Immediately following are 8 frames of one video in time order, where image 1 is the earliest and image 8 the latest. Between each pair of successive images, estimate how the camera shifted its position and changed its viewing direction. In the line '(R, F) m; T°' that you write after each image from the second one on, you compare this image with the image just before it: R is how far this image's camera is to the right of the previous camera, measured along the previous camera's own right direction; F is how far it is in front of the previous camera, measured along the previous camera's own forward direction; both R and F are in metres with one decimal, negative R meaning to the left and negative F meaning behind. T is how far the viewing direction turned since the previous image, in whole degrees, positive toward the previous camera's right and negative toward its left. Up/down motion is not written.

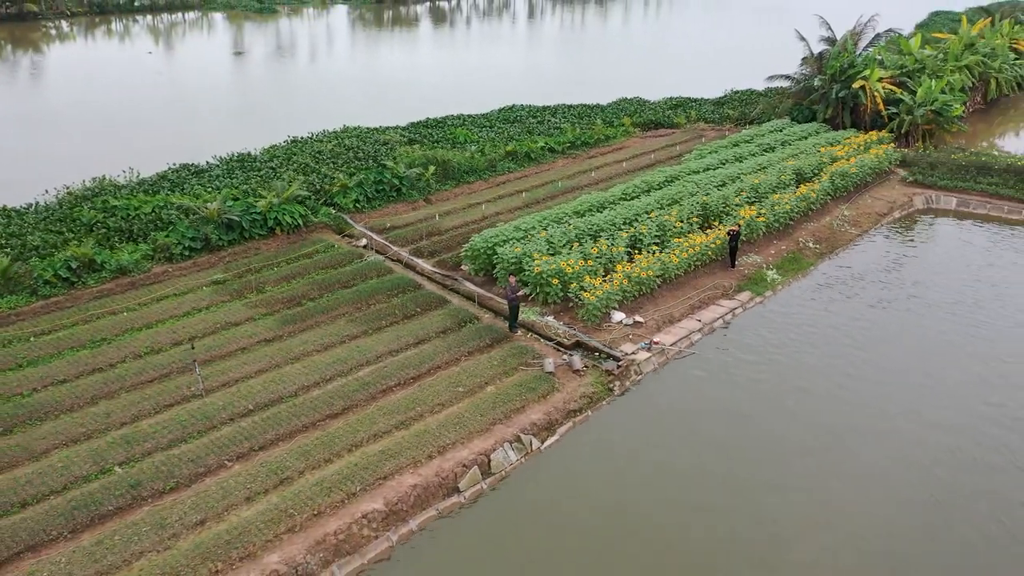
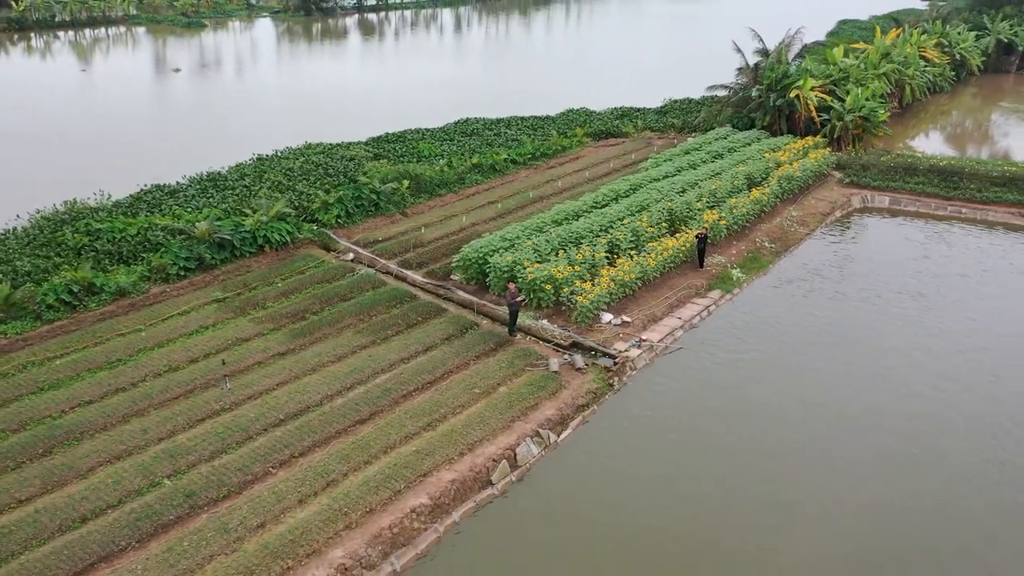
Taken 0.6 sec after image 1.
(-0.9, -0.6) m; +5°
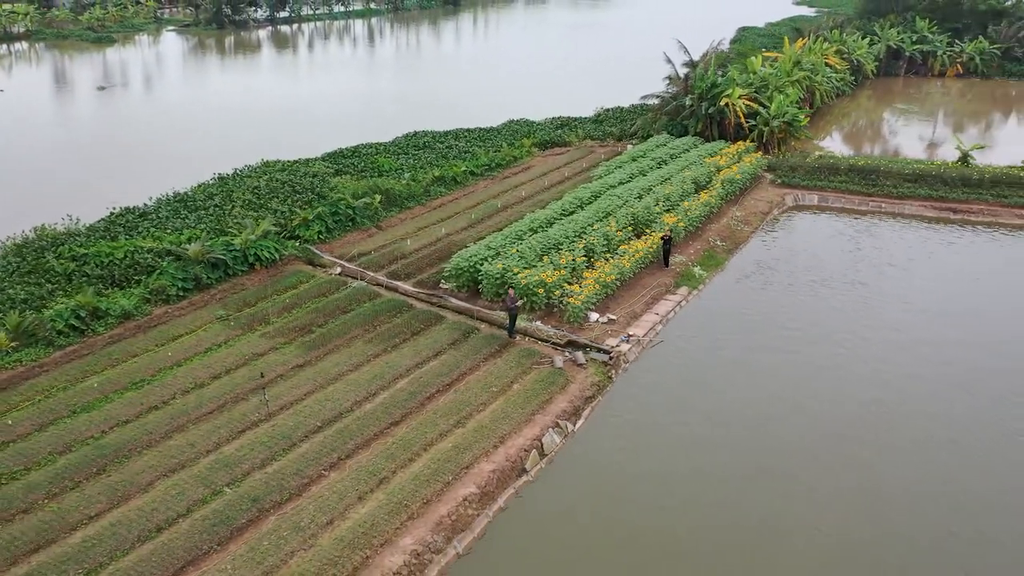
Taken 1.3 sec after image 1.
(-1.2, -0.7) m; +6°
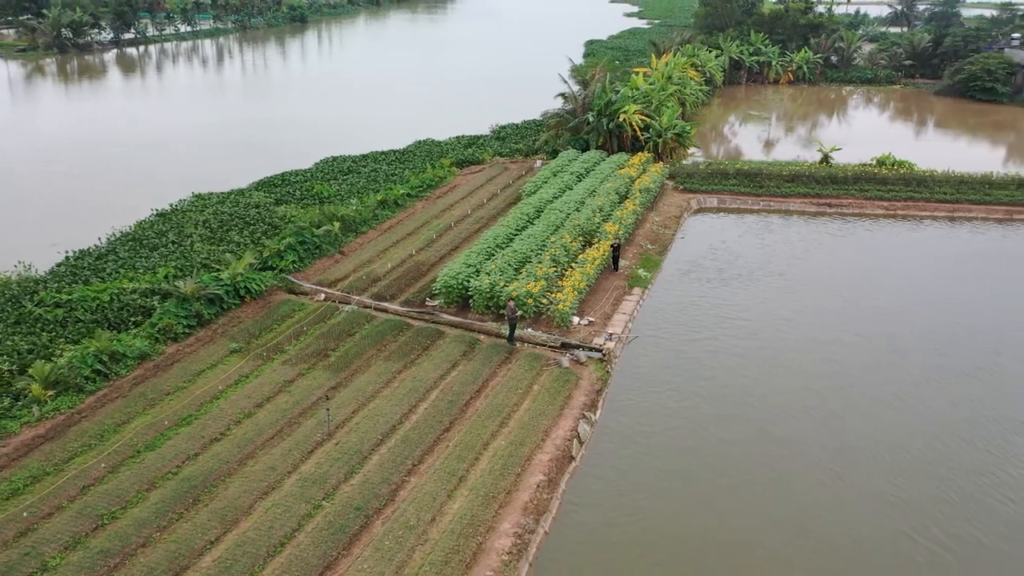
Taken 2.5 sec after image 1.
(-2.3, -1.0) m; +11°
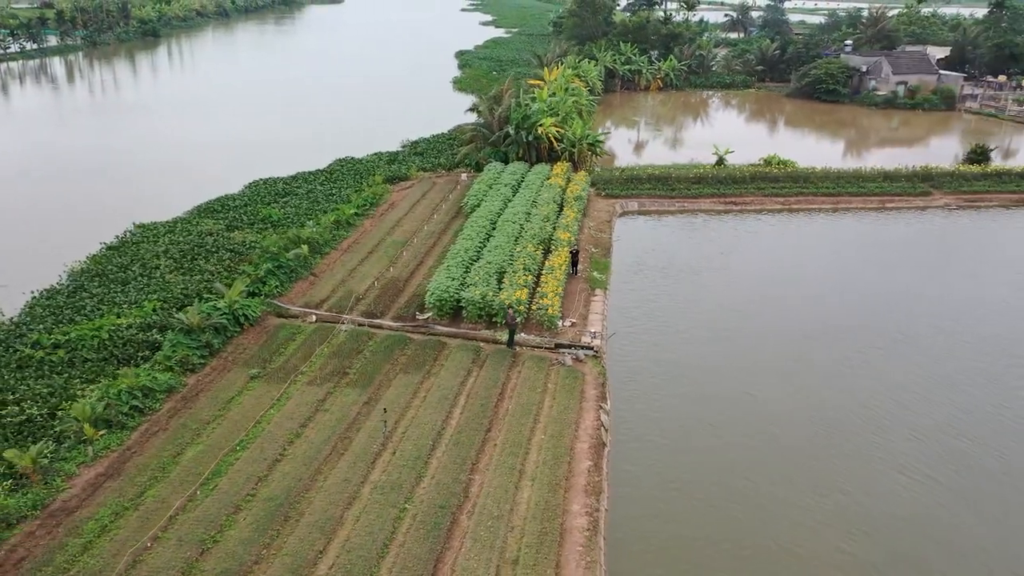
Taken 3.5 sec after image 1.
(-2.2, -0.8) m; +10°
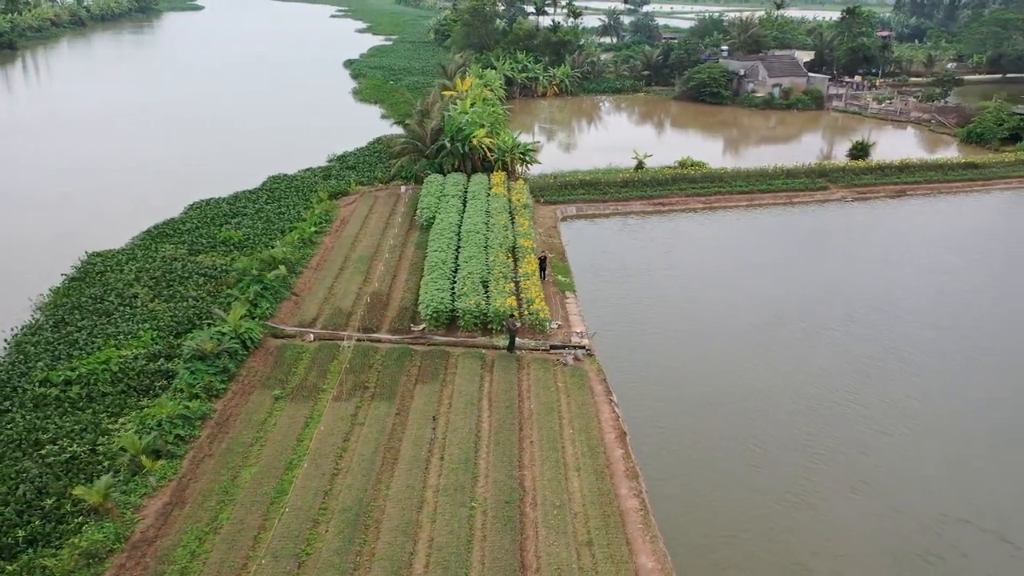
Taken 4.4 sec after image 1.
(-2.1, -0.7) m; +9°
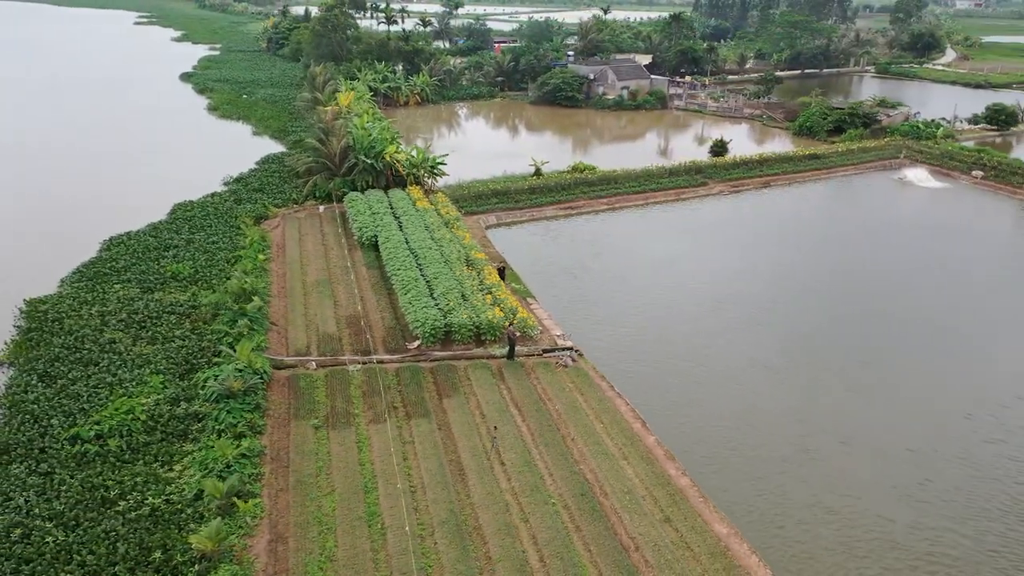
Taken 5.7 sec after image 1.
(-3.1, -0.6) m; +12°
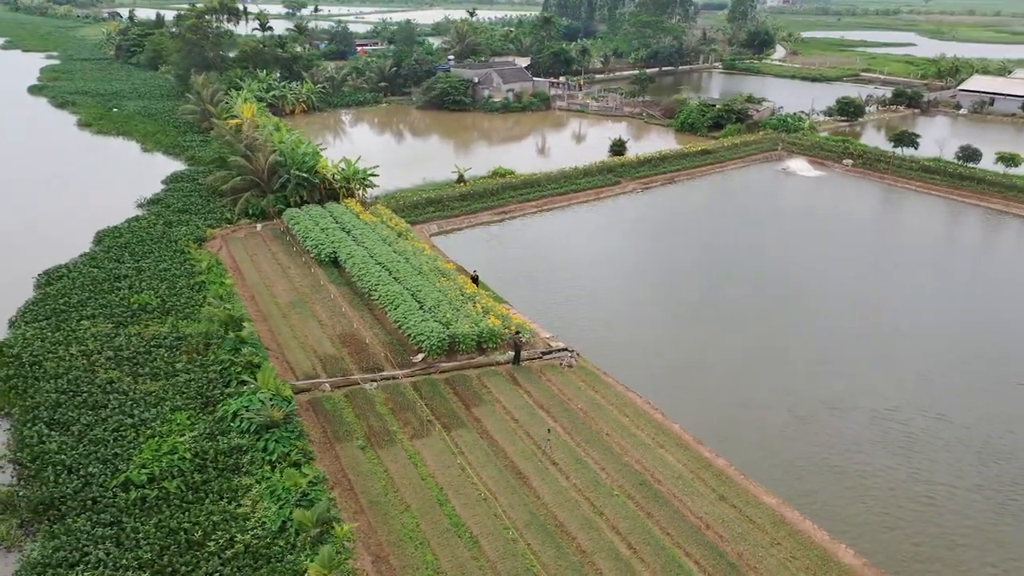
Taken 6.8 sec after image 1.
(-2.8, -0.4) m; +10°
